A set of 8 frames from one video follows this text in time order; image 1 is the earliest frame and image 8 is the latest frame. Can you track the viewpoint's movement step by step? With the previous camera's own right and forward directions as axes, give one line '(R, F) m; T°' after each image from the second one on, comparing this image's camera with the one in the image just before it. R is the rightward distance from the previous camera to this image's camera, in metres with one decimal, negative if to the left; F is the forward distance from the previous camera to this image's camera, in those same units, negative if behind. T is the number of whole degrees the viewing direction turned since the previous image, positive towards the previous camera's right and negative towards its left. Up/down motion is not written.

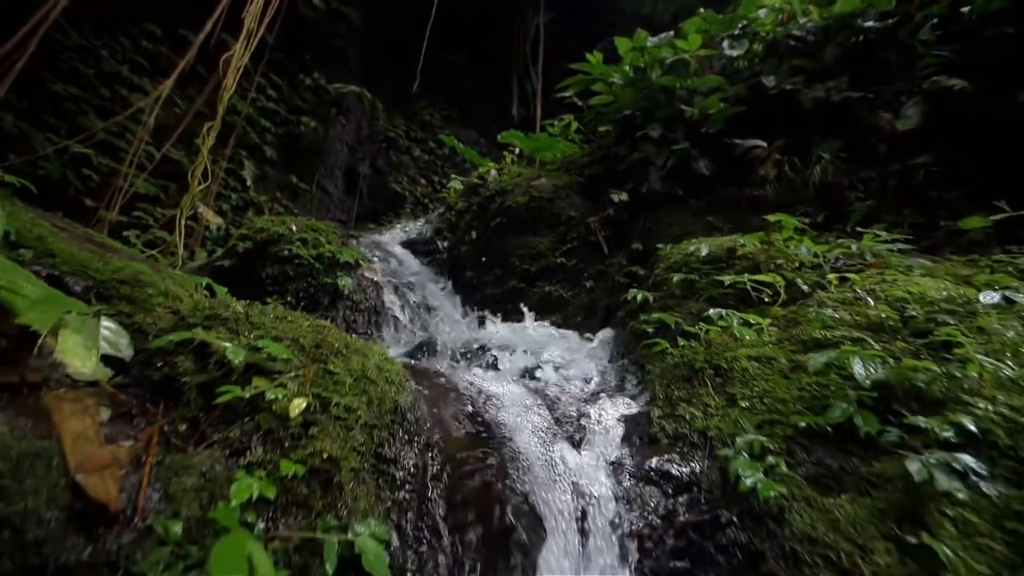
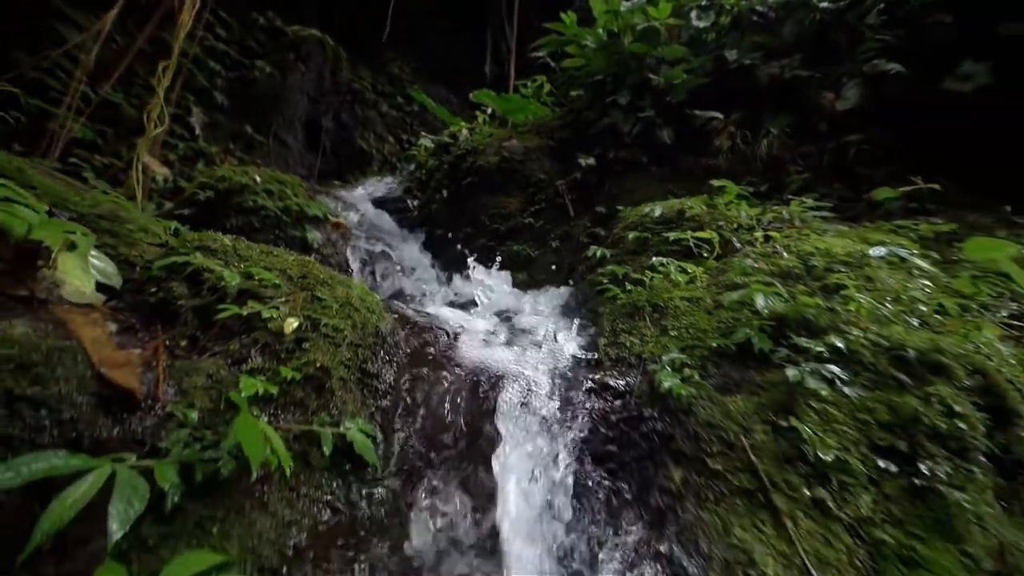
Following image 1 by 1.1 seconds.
(0.0, -0.3) m; +4°
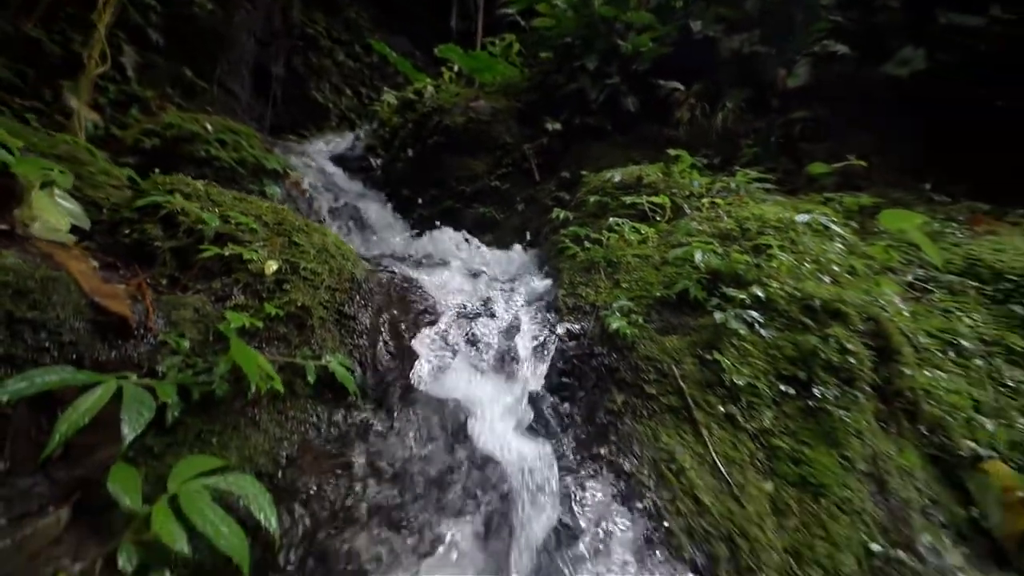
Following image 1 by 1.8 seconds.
(0.0, -0.2) m; +5°
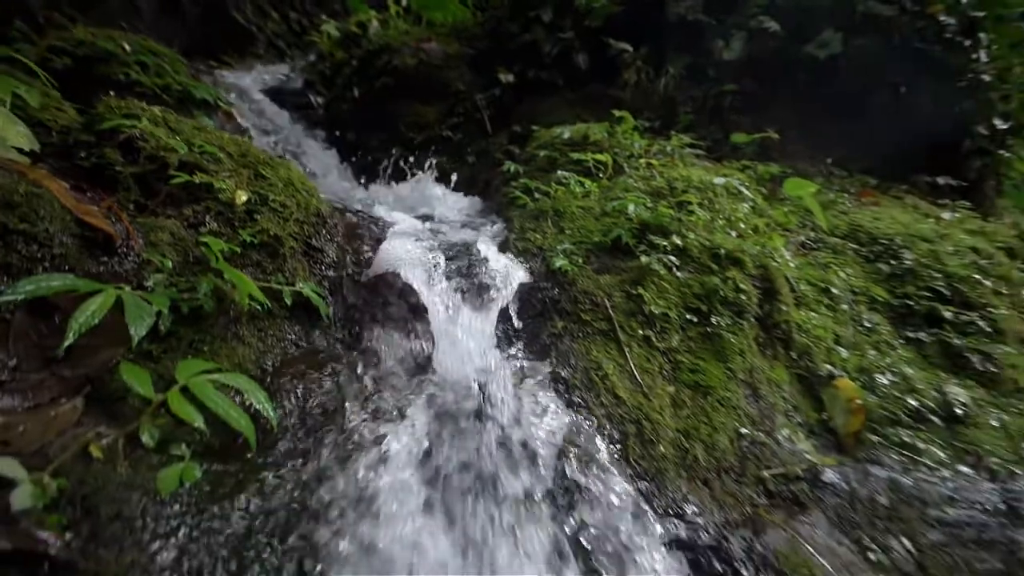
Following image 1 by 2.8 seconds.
(-0.1, -0.3) m; +8°
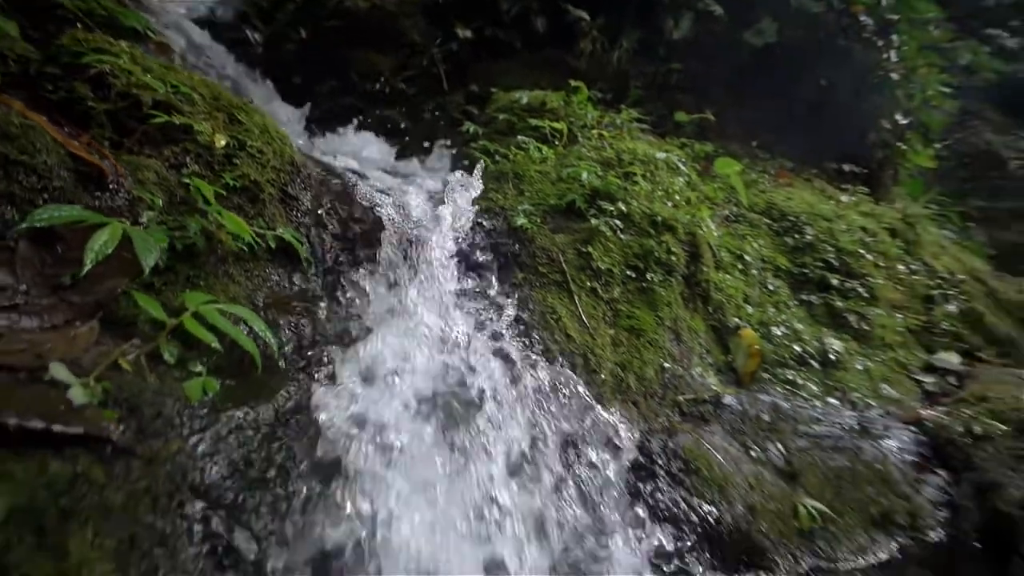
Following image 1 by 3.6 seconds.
(-0.1, -0.3) m; +8°
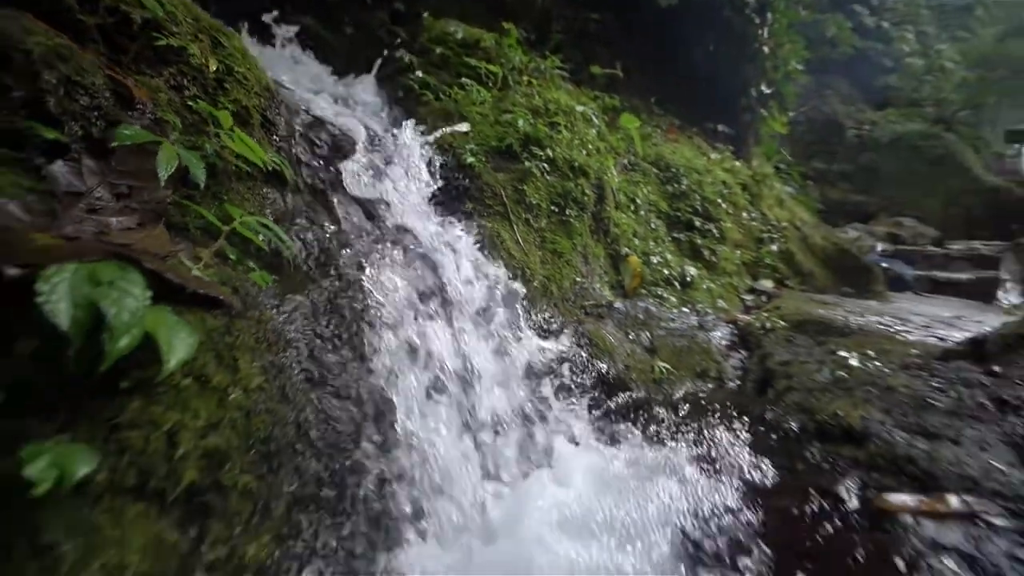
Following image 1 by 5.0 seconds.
(-0.4, -0.6) m; +14°
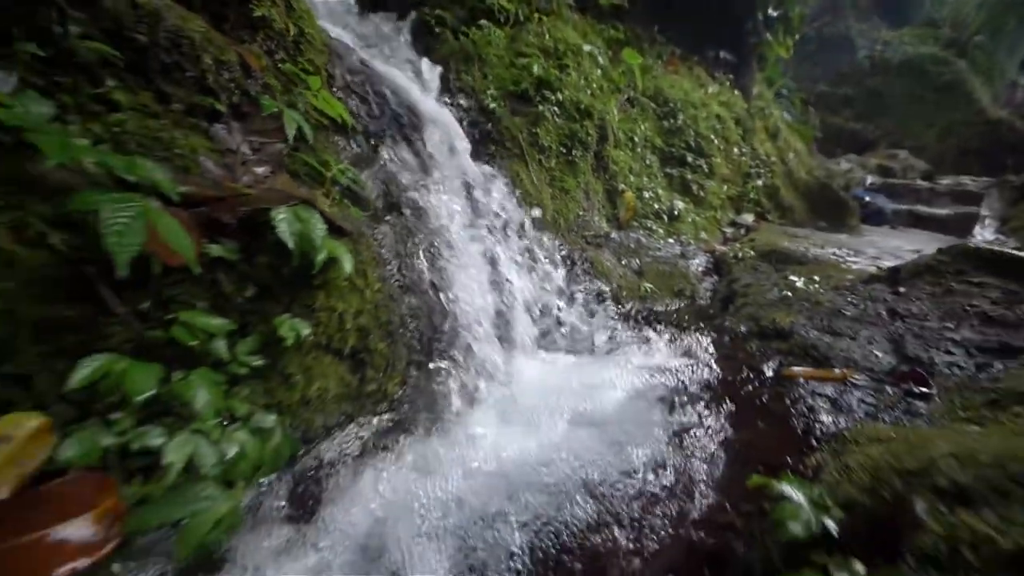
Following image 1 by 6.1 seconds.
(-0.3, -0.7) m; +2°
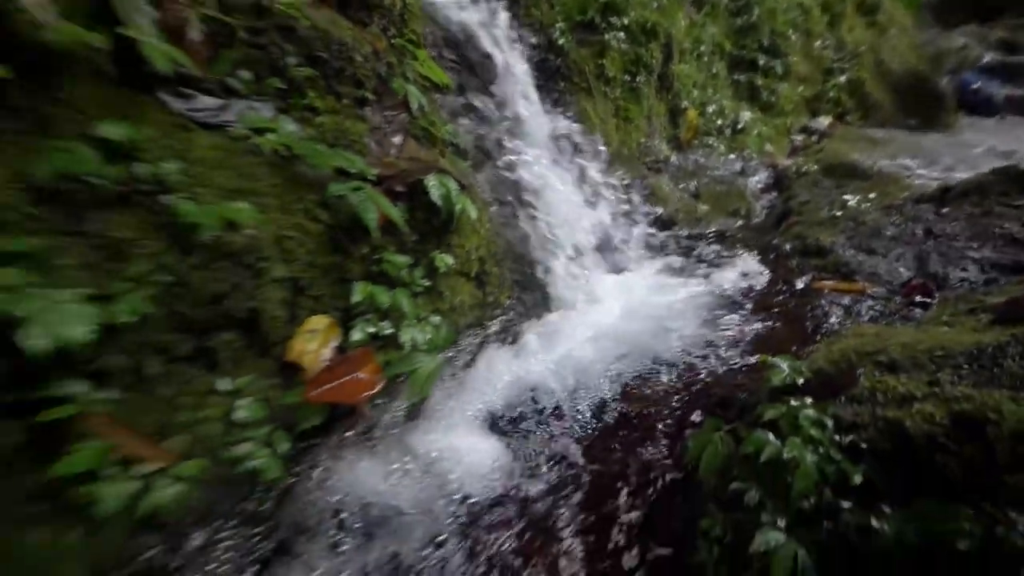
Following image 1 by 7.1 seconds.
(-0.2, -0.8) m; -7°
